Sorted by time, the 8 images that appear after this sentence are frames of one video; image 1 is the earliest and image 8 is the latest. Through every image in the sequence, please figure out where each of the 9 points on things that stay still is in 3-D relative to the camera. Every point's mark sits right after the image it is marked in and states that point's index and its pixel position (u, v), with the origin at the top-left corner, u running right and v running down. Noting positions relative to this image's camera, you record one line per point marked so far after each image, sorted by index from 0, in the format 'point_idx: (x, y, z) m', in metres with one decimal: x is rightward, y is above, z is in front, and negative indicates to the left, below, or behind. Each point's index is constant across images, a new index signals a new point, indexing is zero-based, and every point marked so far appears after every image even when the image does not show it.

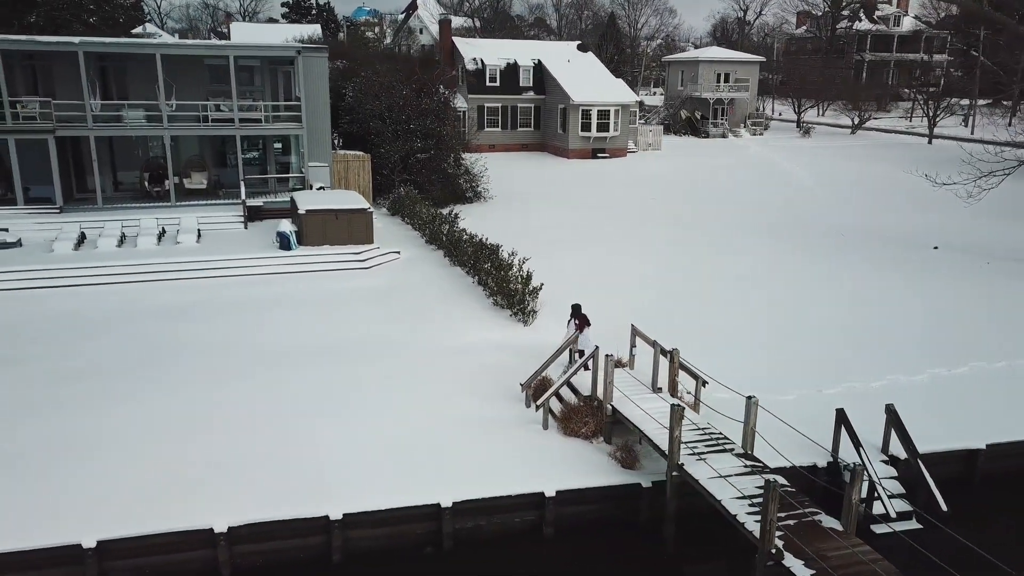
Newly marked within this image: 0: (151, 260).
0: (-8.6, +0.7, +17.6) m
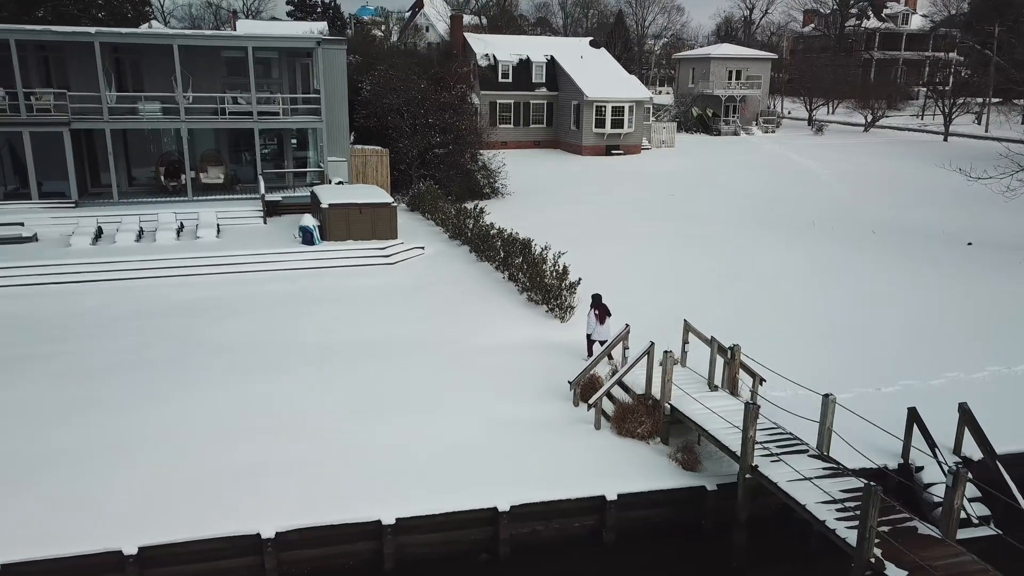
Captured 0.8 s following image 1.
0: (-7.9, +0.8, +17.1) m
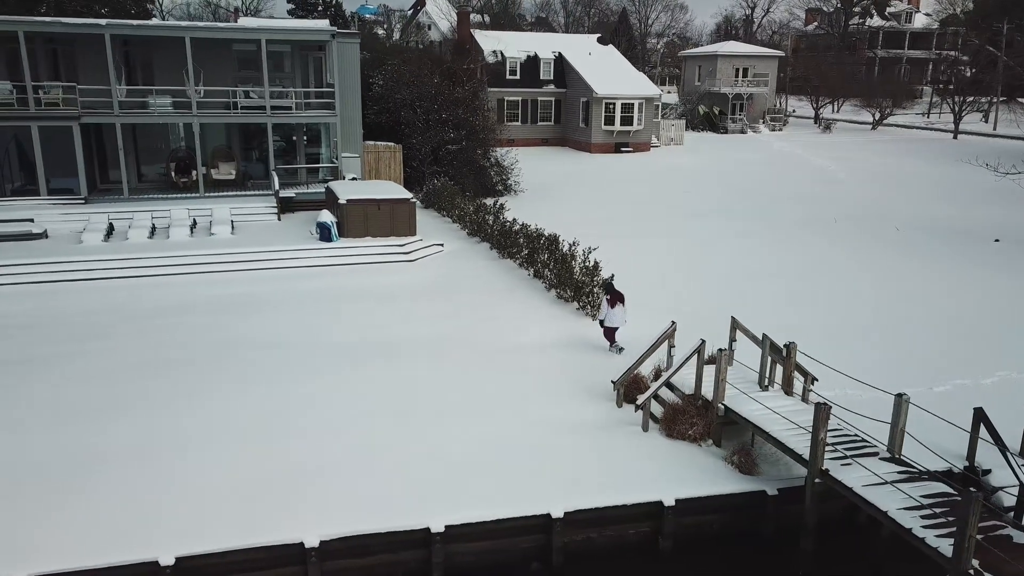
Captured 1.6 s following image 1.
0: (-7.4, +0.8, +16.7) m
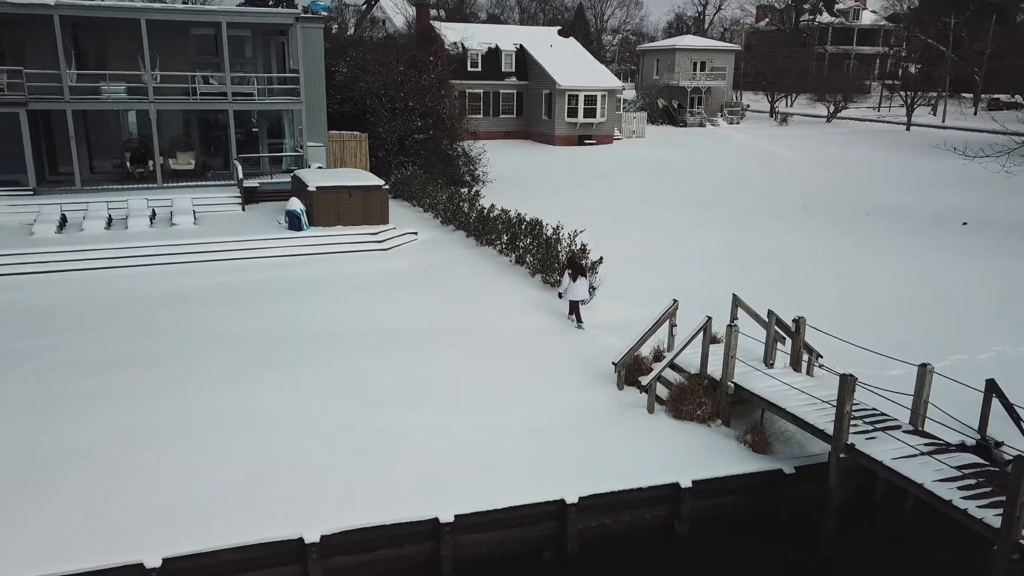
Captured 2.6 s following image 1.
0: (-7.8, +1.0, +15.8) m
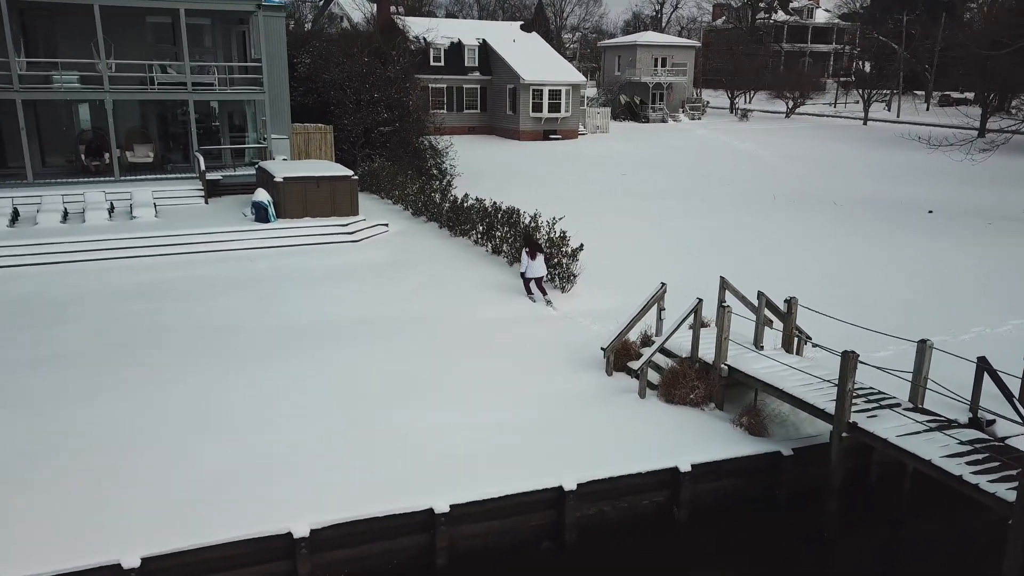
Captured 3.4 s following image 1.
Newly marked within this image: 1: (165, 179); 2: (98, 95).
0: (-8.3, +1.1, +15.1) m
1: (-9.2, +2.9, +19.4) m
2: (-10.6, +4.9, +18.8) m
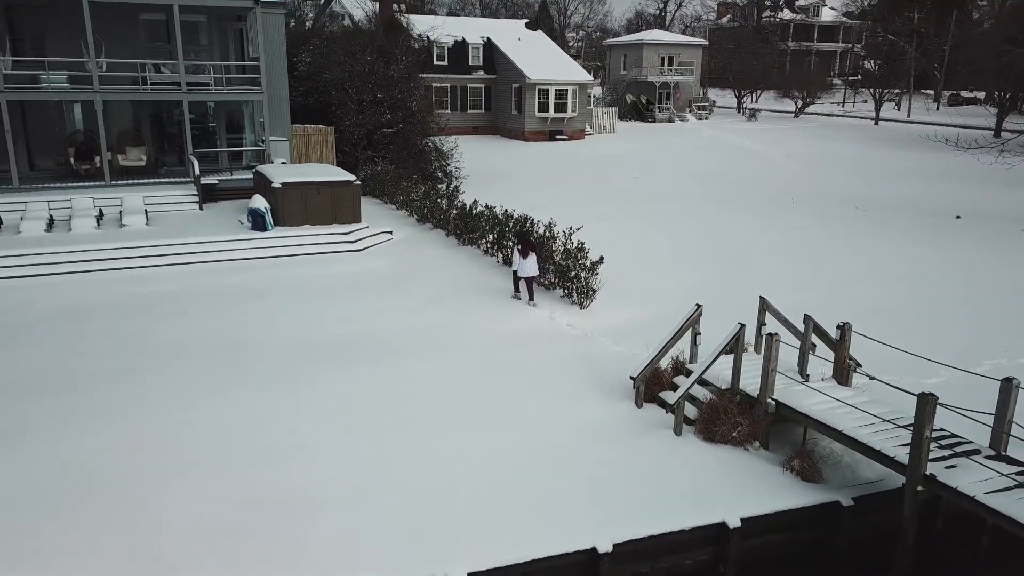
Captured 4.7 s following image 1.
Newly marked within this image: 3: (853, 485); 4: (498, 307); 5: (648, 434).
0: (-8.1, +0.8, +14.2) m
1: (-9.0, +2.6, +18.5) m
2: (-10.4, +4.7, +17.9) m
3: (+3.4, -1.9, +7.3) m
4: (-0.2, -0.3, +12.5) m
5: (+1.5, -1.6, +8.1) m
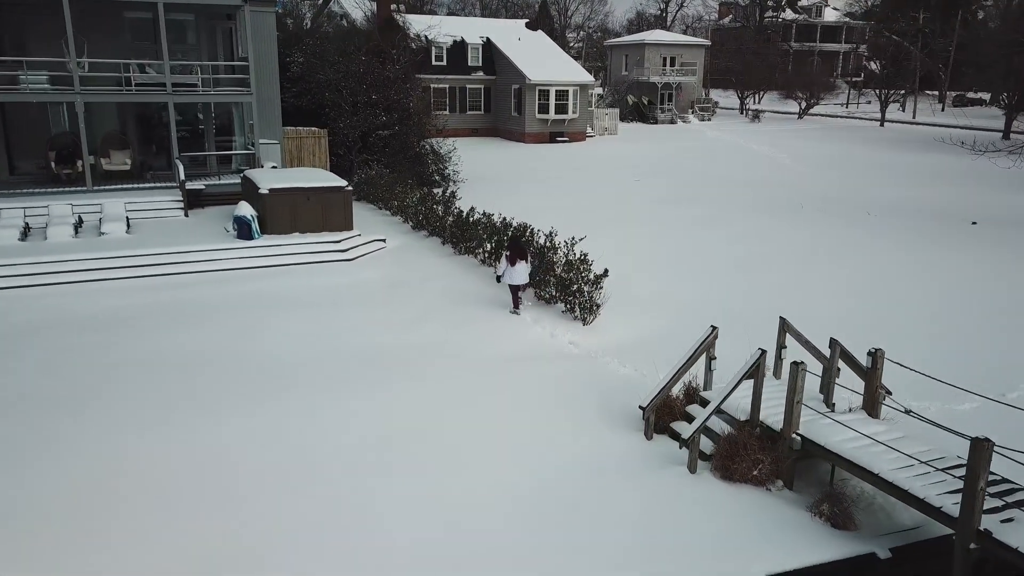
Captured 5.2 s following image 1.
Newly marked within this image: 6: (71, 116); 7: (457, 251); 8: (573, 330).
0: (-8.1, +0.6, +13.4) m
1: (-9.0, +2.4, +17.8) m
2: (-10.4, +4.5, +17.2) m
3: (+3.3, -2.2, +6.5) m
4: (-0.3, -0.5, +11.7) m
5: (+1.5, -1.8, +7.4) m
6: (-11.6, +4.5, +19.1) m
7: (-1.2, +0.8, +15.4) m
8: (+1.0, -0.7, +11.6) m
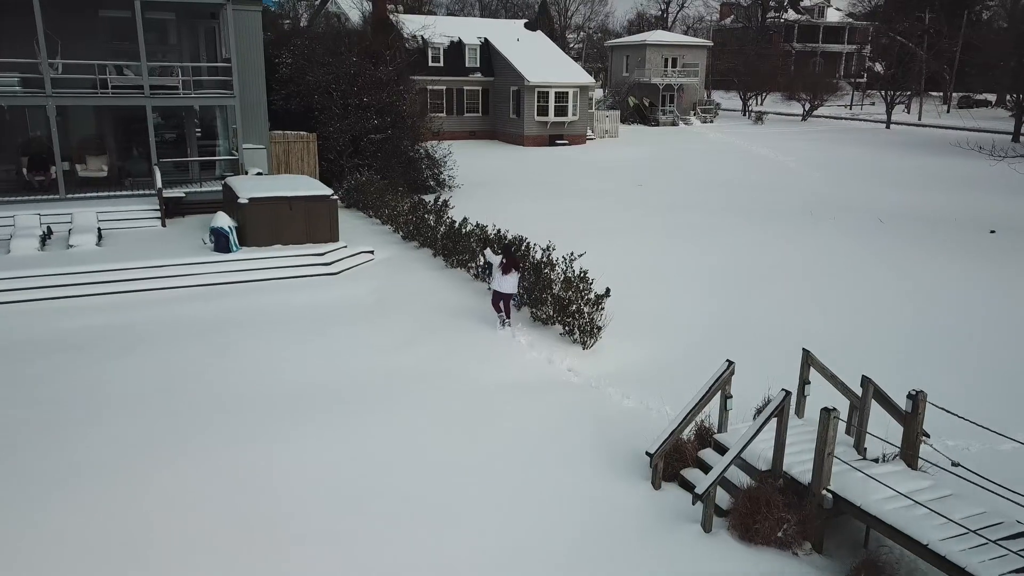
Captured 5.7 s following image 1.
0: (-8.2, +0.3, +12.5) m
1: (-9.1, +2.1, +16.9) m
2: (-10.5, +4.2, +16.3) m
3: (+3.2, -2.4, +5.6) m
4: (-0.3, -0.8, +10.8) m
5: (+1.4, -2.1, +6.5) m
6: (-11.7, +4.2, +18.2) m
7: (-1.3, +0.5, +14.5) m
8: (+0.9, -1.0, +10.7) m
